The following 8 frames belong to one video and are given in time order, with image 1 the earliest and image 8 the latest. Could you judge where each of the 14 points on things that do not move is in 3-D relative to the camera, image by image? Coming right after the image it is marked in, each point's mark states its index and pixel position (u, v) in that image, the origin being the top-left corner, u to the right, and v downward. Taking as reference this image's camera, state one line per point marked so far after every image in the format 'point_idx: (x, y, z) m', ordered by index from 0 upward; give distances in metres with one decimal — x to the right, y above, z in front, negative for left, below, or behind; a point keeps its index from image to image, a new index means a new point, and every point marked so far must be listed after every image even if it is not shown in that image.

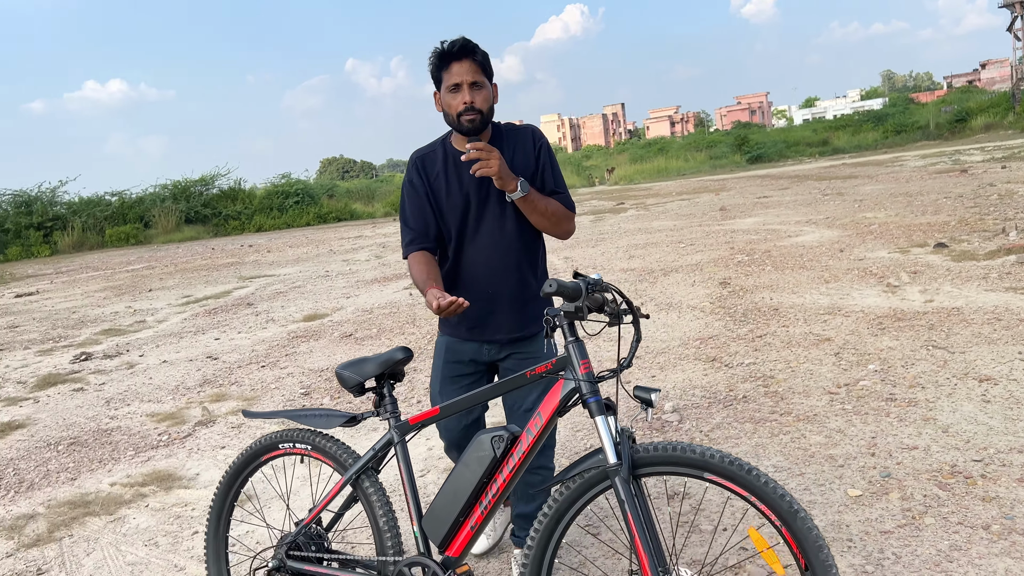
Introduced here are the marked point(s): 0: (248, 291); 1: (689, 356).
0: (-3.9, 0.0, +12.6) m
1: (+1.1, -0.4, +5.3) m
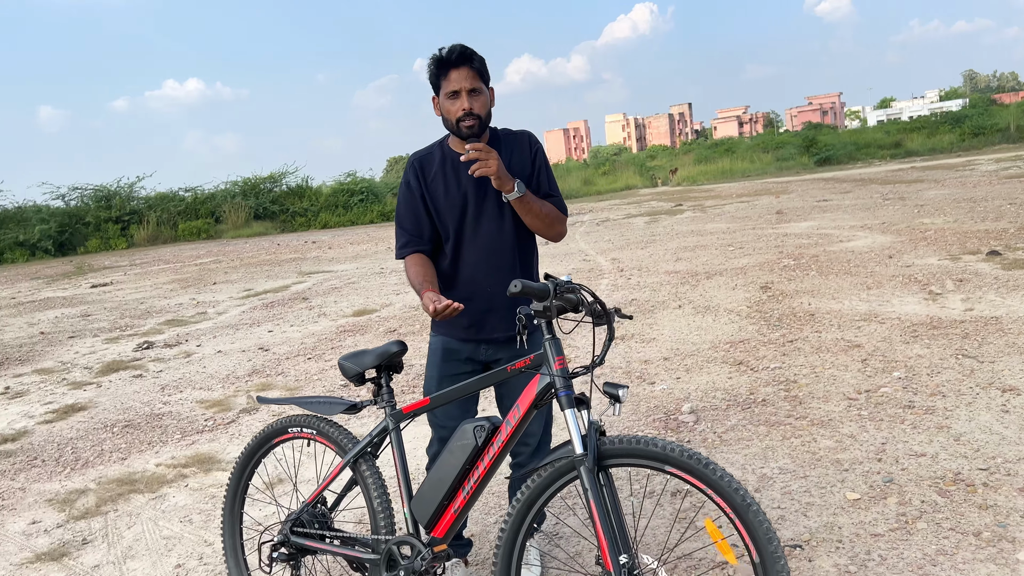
0: (-3.1, +0.1, +13.0) m
1: (+1.3, -0.5, +5.4) m
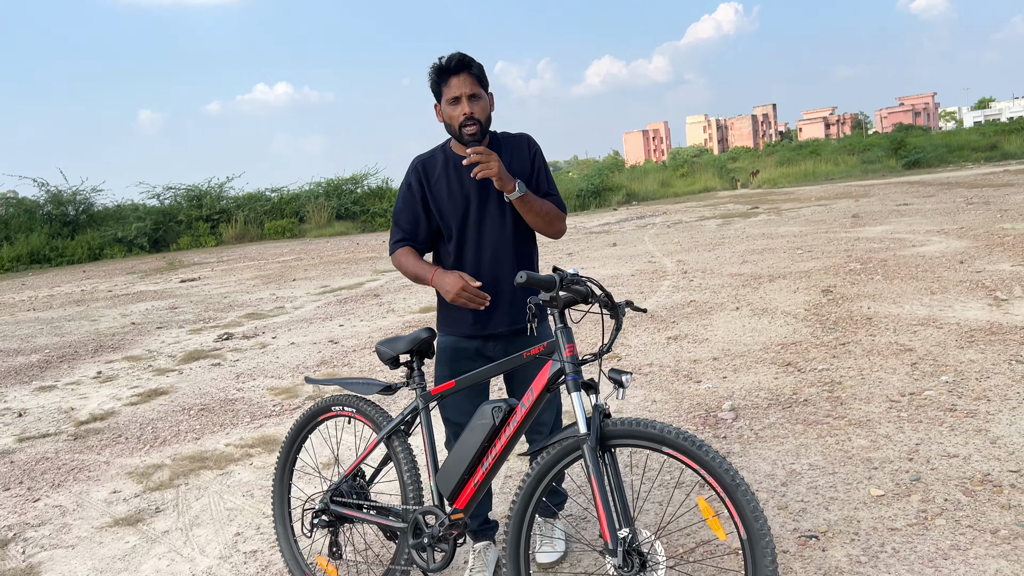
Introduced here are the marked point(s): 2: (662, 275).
0: (-2.1, +0.1, +13.4) m
1: (+1.6, -0.5, +5.4) m
2: (+1.9, +0.2, +10.3) m
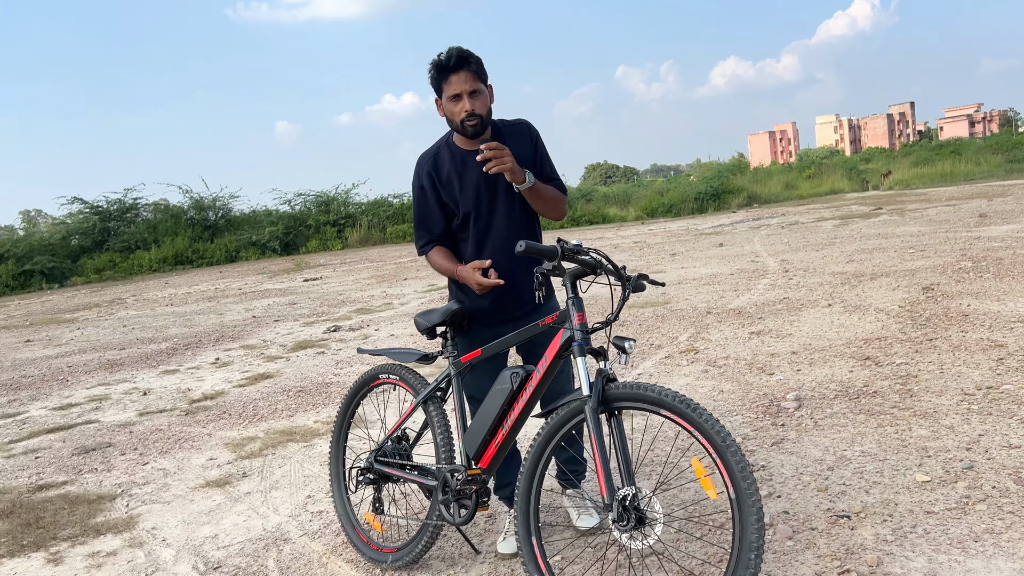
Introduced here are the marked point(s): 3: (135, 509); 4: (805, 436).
0: (-0.4, +0.1, +13.8) m
1: (+2.1, -0.4, +5.3) m
2: (+3.0, +0.2, +10.1) m
3: (-1.8, -1.1, +4.1) m
4: (+1.3, -0.7, +3.8) m
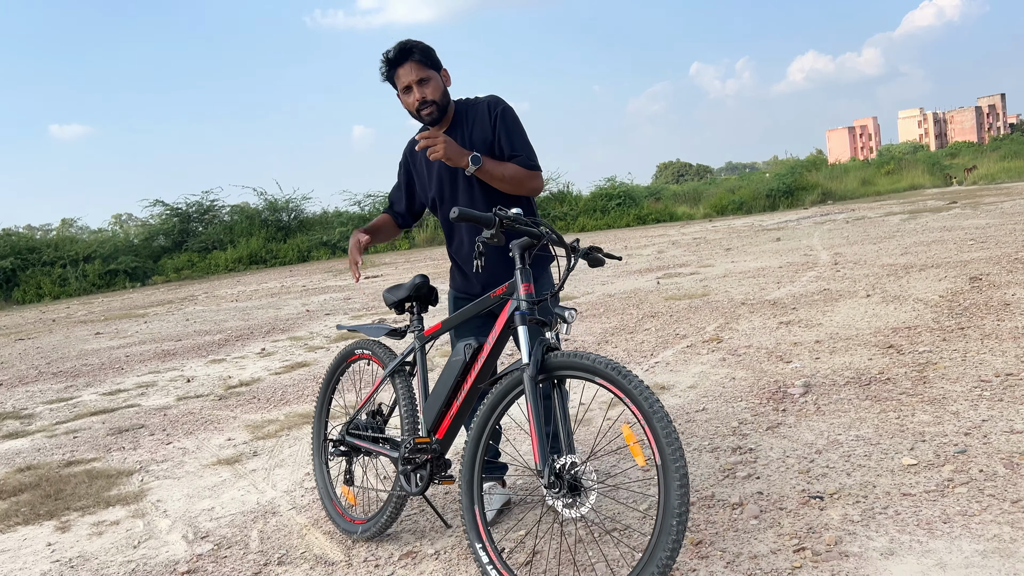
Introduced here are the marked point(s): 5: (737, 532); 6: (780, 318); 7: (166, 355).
0: (+0.4, +0.2, +13.8) m
1: (+2.2, -0.3, +5.1) m
2: (+3.5, +0.3, +9.9) m
3: (-1.8, -1.0, +4.2) m
4: (+1.3, -0.6, +3.7) m
5: (+0.7, -0.8, +2.6) m
6: (+2.0, -0.2, +6.4) m
7: (-4.0, -0.8, +9.7) m
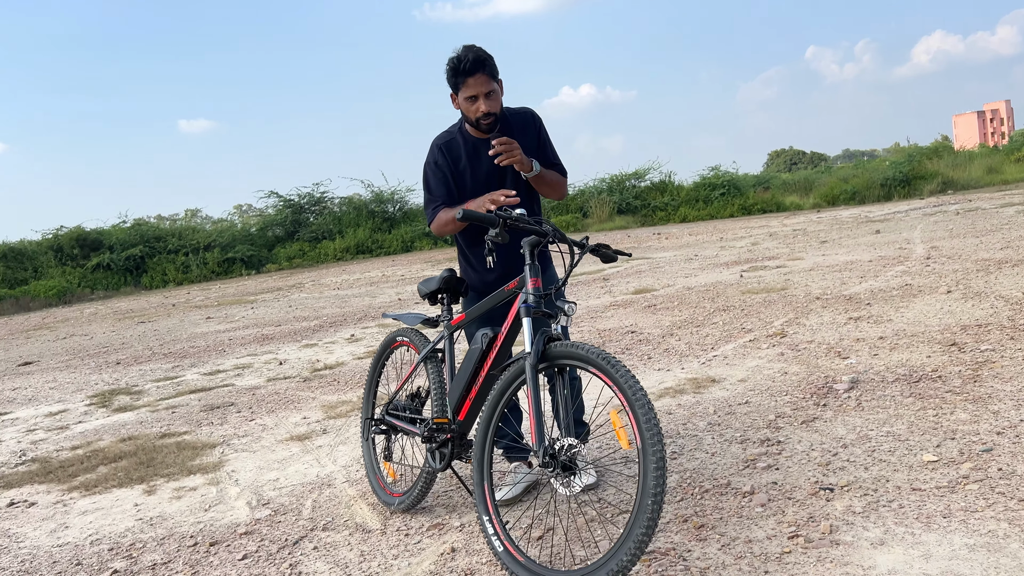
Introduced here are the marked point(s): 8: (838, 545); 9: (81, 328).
0: (+1.8, +0.3, +13.8) m
1: (+2.5, -0.3, +5.0) m
2: (+4.5, +0.3, +9.6) m
3: (-1.6, -0.9, +4.6) m
4: (+1.5, -0.6, +3.7) m
5: (+0.7, -0.7, +2.7) m
6: (+2.5, -0.2, +6.3) m
7: (-3.0, -0.6, +10.3) m
8: (+0.9, -0.7, +2.4) m
9: (-7.8, -0.7, +15.4) m
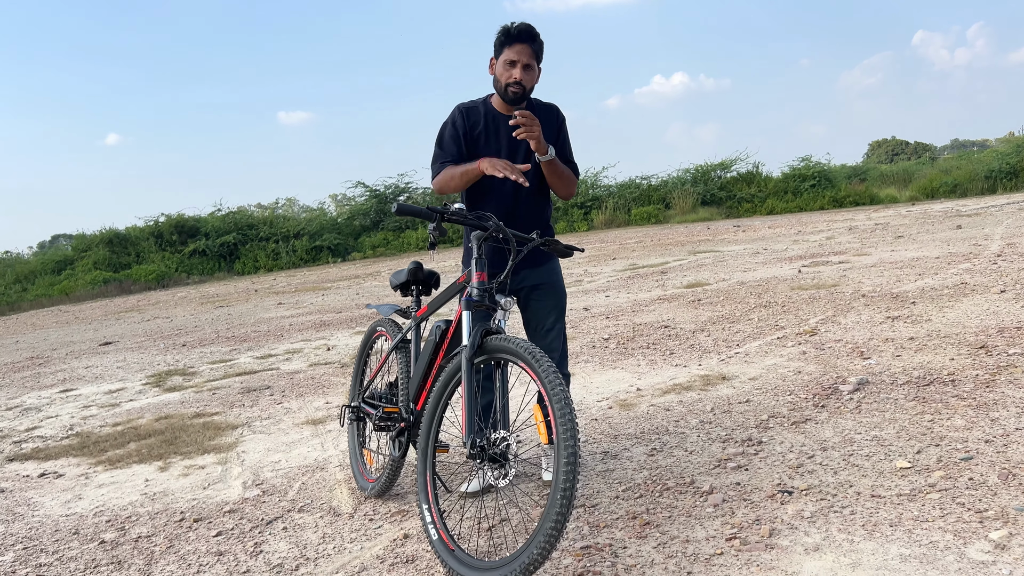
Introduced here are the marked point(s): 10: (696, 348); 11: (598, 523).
0: (+2.8, +0.4, +13.6) m
1: (+2.6, -0.3, +4.8) m
2: (+5.0, +0.3, +9.1) m
3: (-1.5, -0.9, +4.8) m
4: (+1.4, -0.6, +3.6) m
5: (+0.6, -0.7, +2.7) m
6: (+2.7, -0.2, +6.1) m
7: (-2.4, -0.5, +10.6) m
8: (+0.7, -0.7, +2.4) m
9: (-6.7, -0.5, +16.2) m
10: (+1.3, -0.4, +5.7) m
11: (+0.3, -0.8, +2.7) m
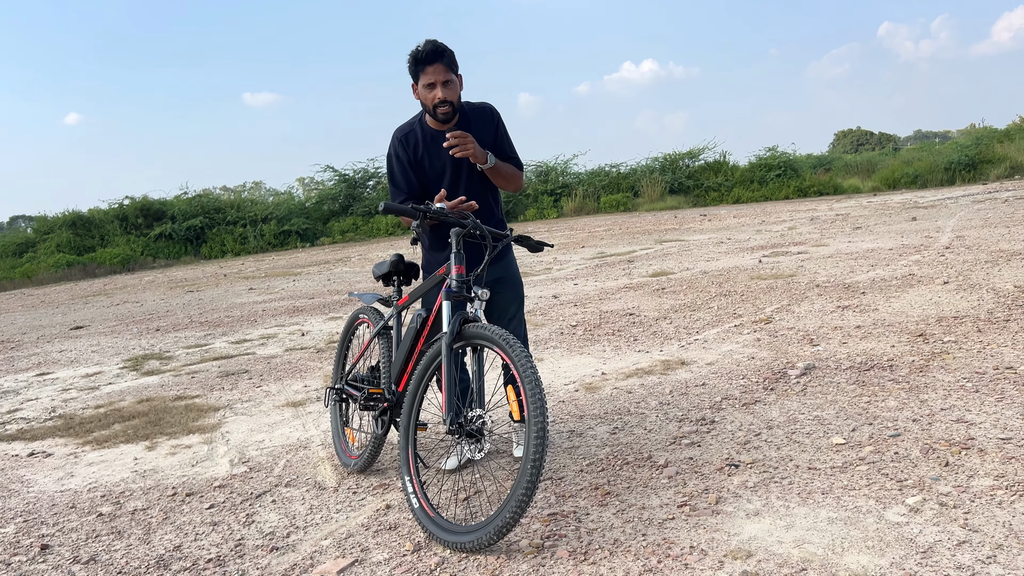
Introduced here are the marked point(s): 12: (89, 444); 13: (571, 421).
0: (+2.3, +0.6, +13.9) m
1: (+2.4, -0.3, +5.2) m
2: (+4.7, +0.4, +9.5) m
3: (-1.7, -0.8, +5.0) m
4: (+1.3, -0.5, +3.9) m
5: (+0.5, -0.7, +3.0) m
6: (+2.5, -0.1, +6.4) m
7: (-2.8, -0.3, +10.8) m
8: (+0.7, -0.7, +2.7) m
9: (-7.2, -0.2, +16.2) m
10: (+1.1, -0.3, +6.0) m
11: (+0.2, -0.7, +3.0) m
12: (-2.4, -0.9, +4.7) m
13: (+0.3, -0.6, +4.0) m
